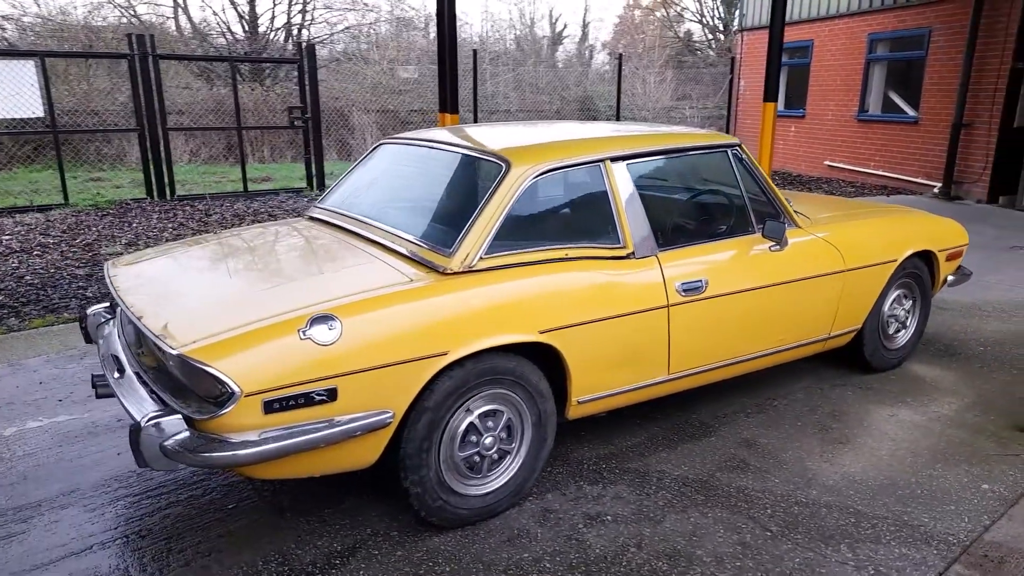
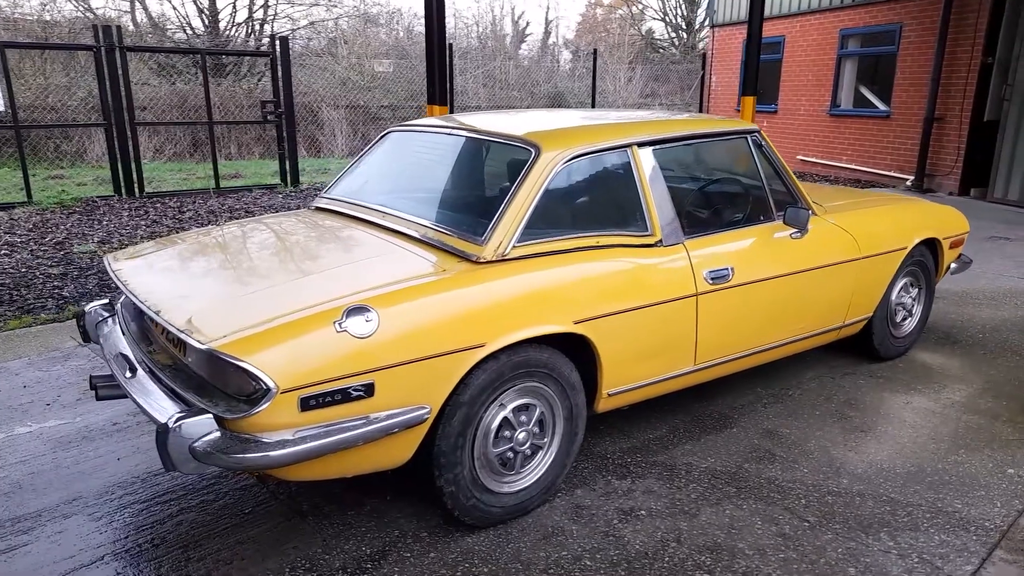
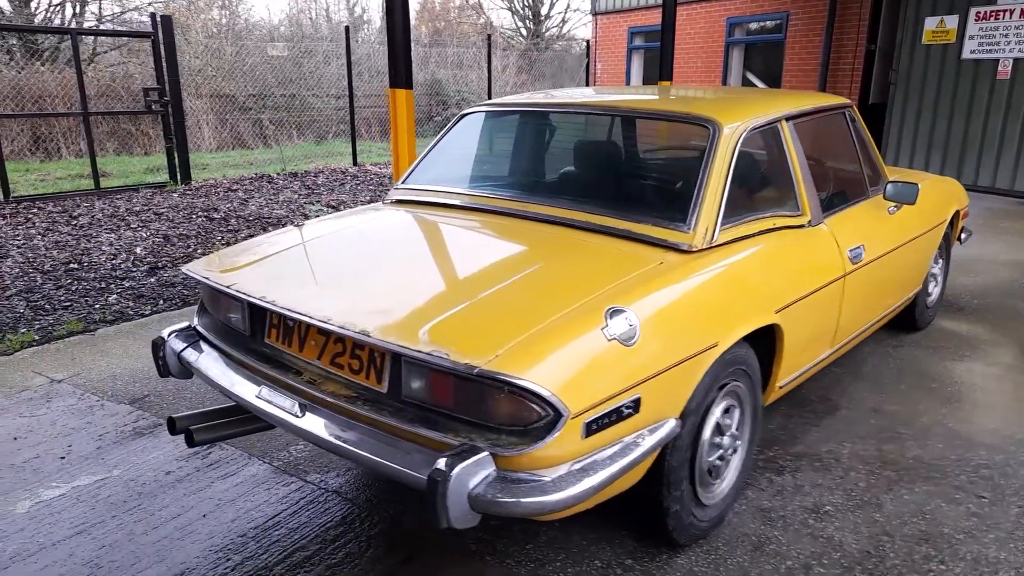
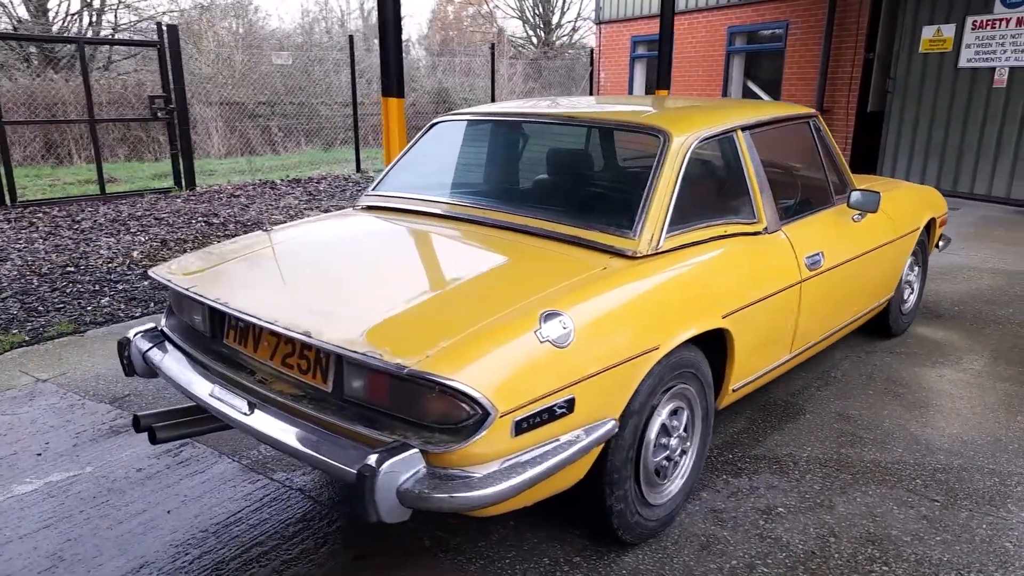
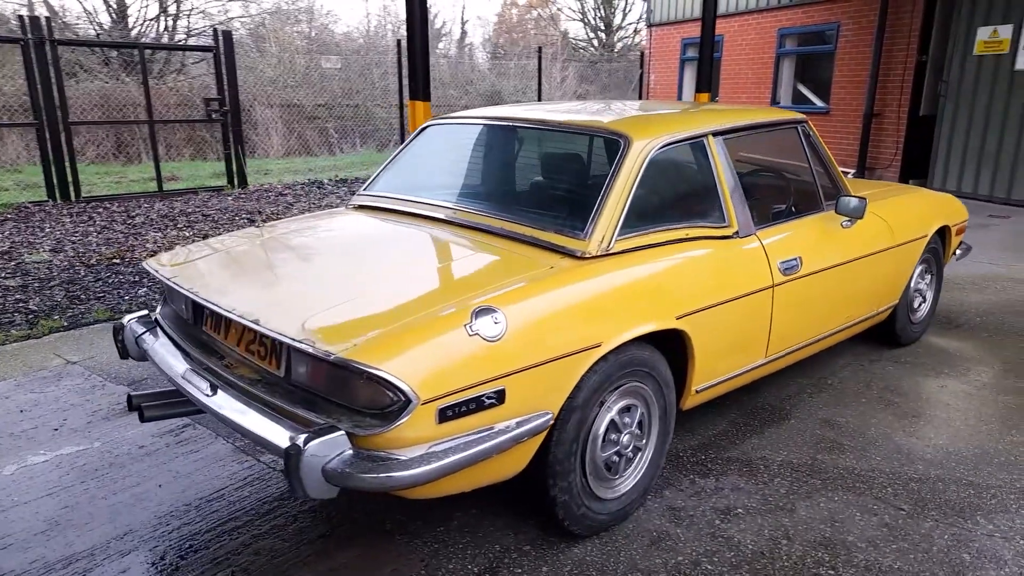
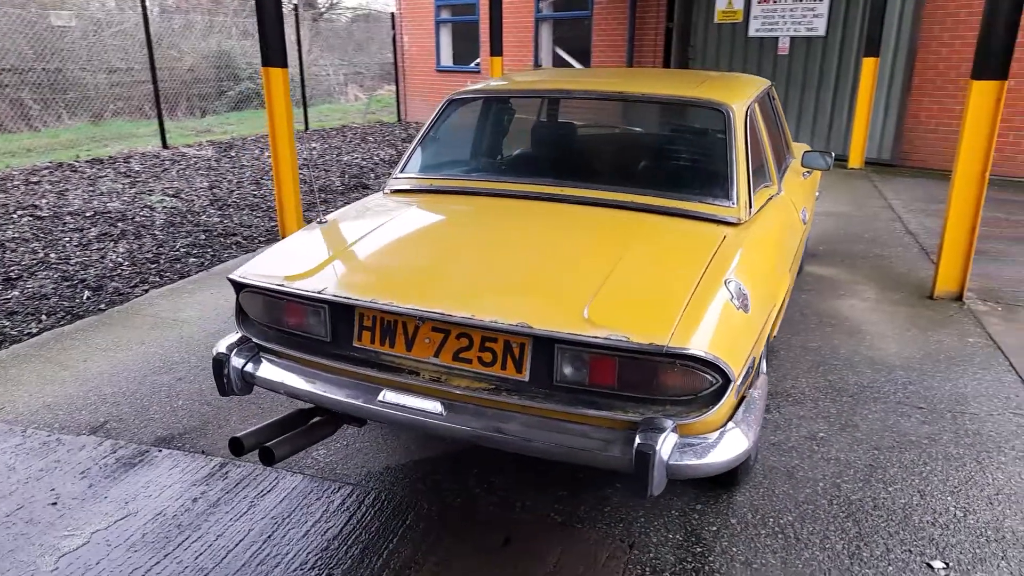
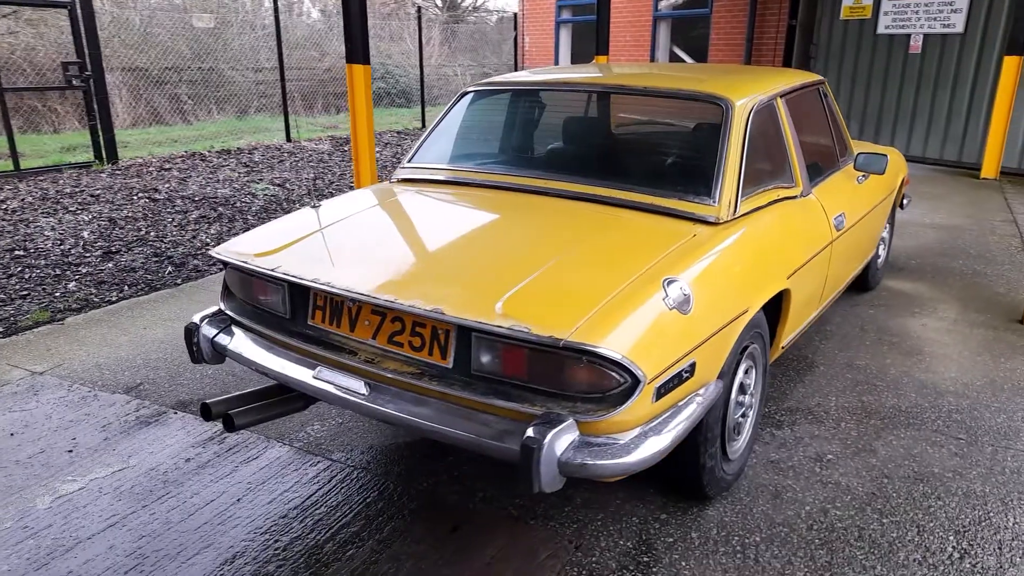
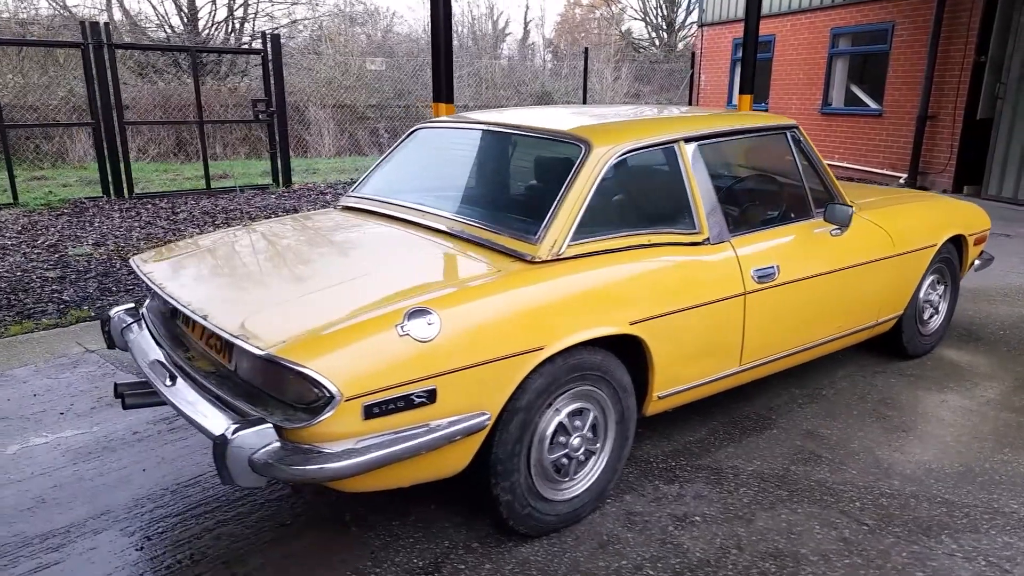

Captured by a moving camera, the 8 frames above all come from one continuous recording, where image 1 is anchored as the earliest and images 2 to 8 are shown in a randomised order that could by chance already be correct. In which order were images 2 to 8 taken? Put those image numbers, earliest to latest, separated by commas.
2, 8, 5, 4, 3, 7, 6
